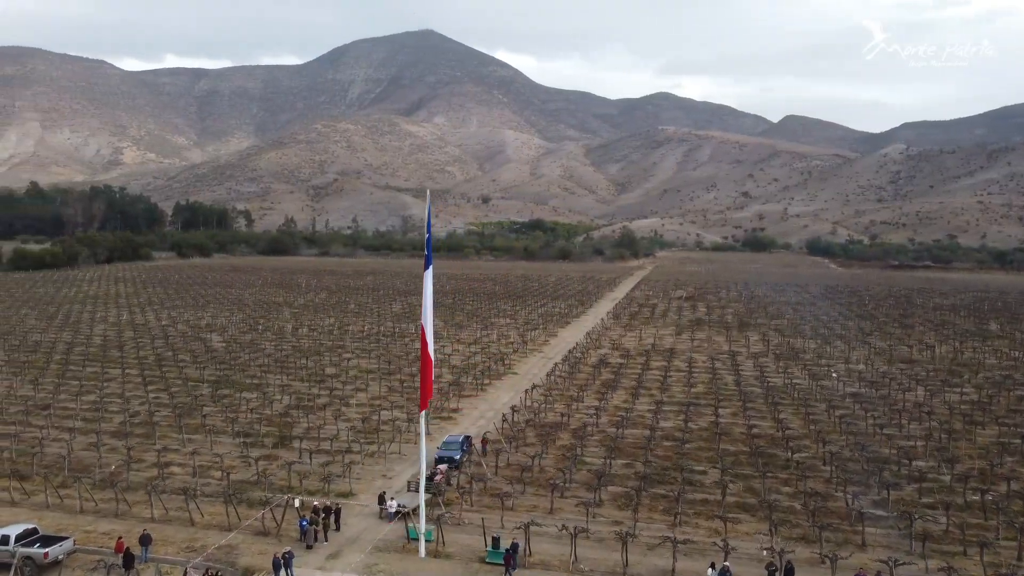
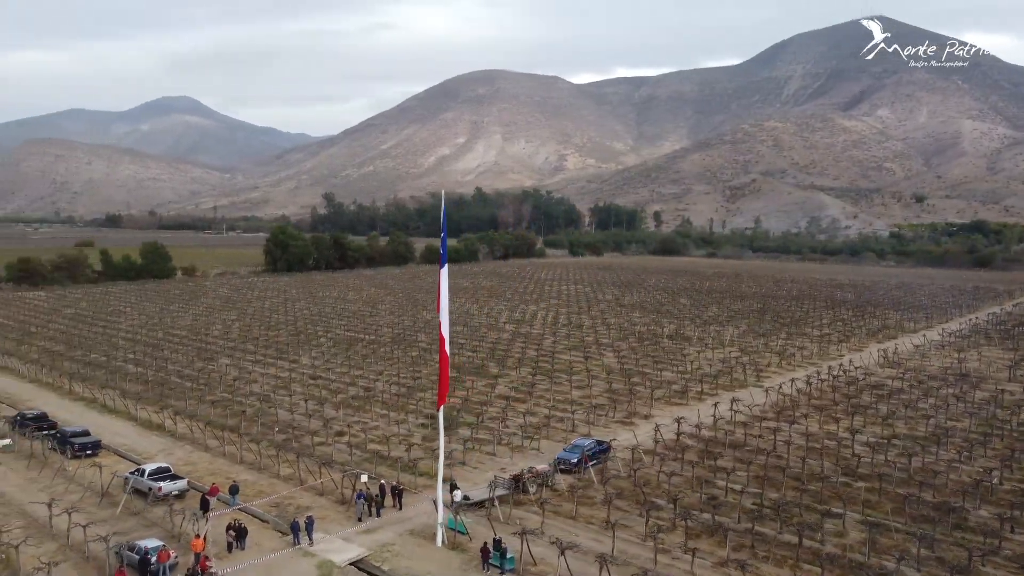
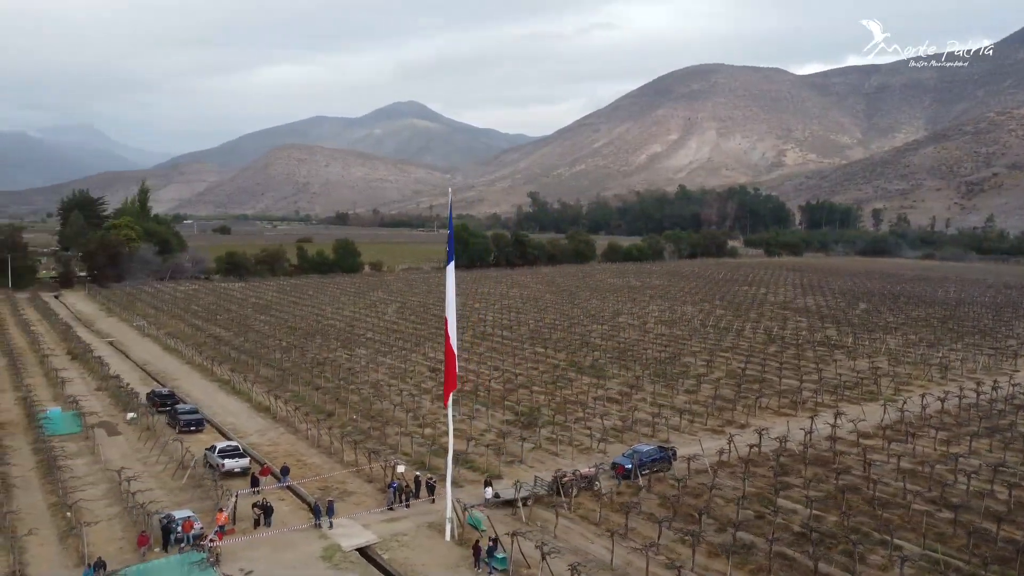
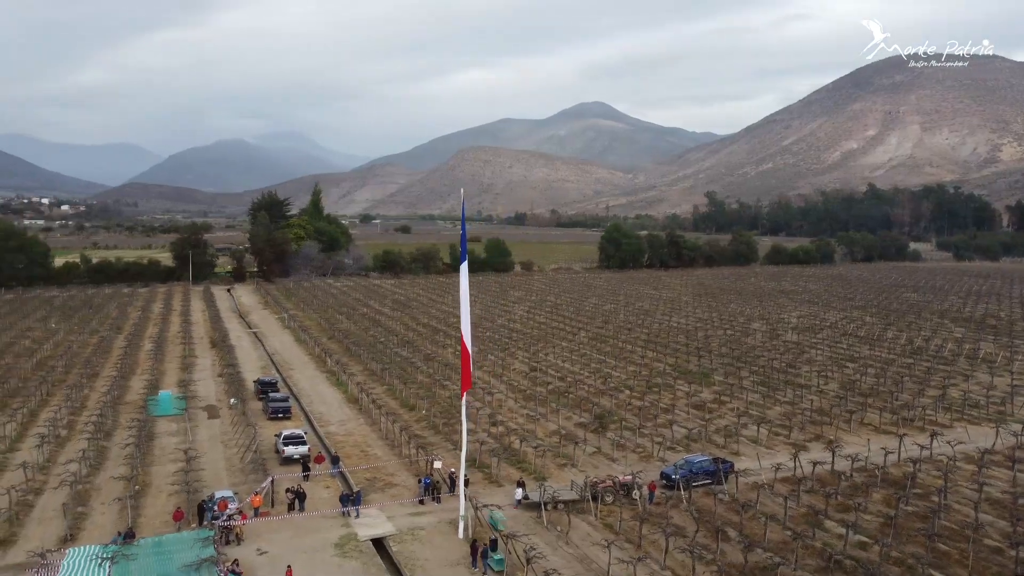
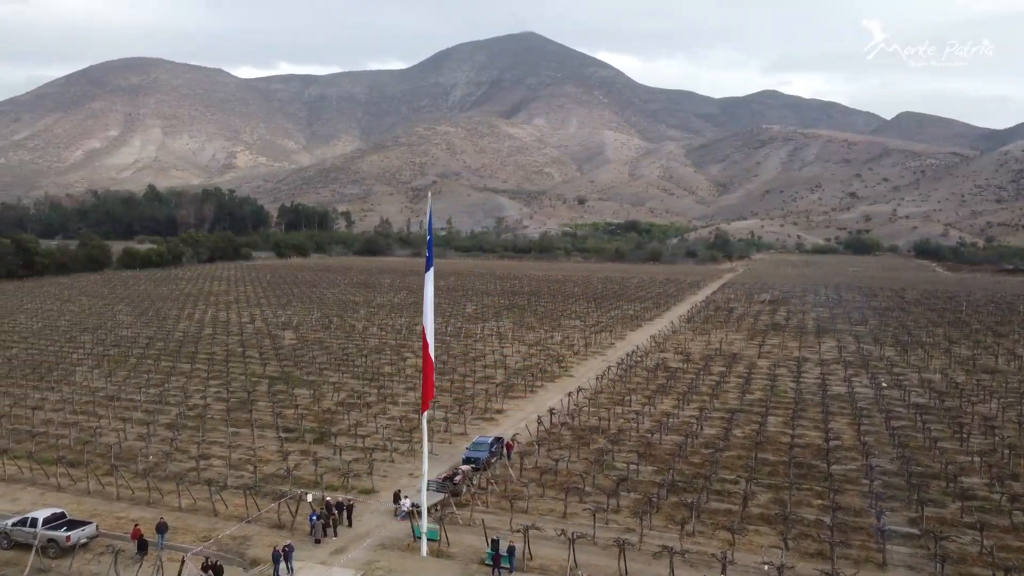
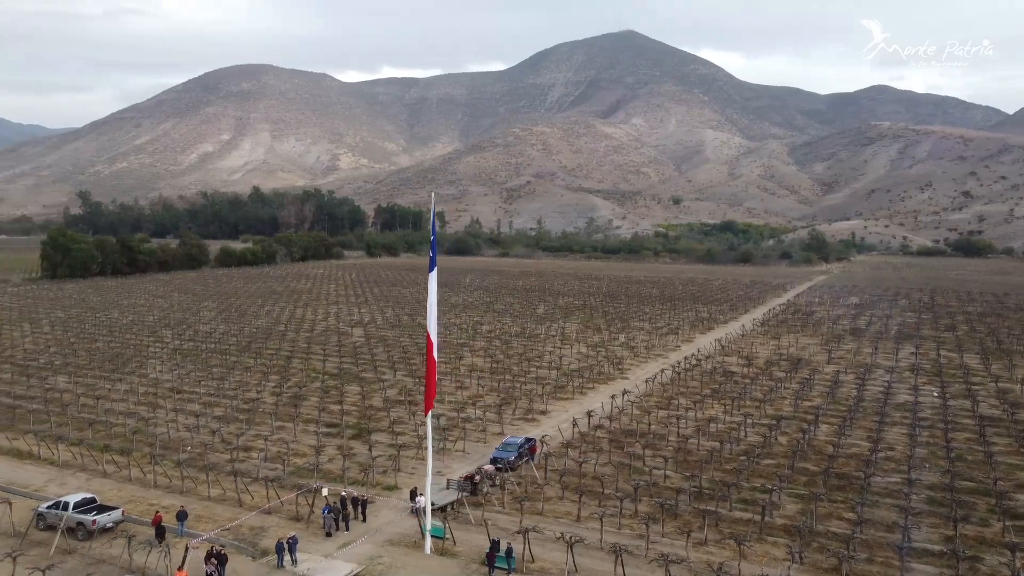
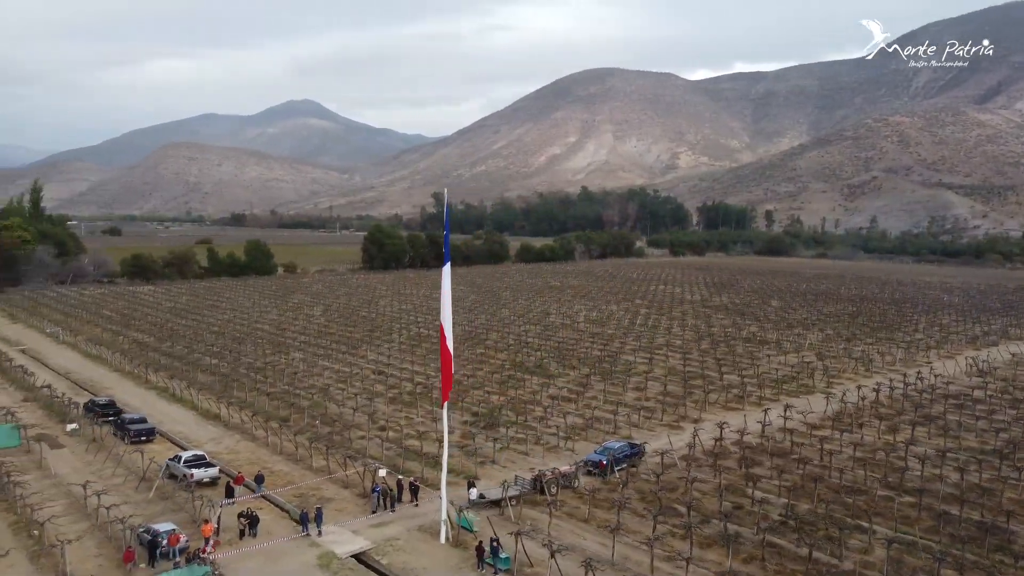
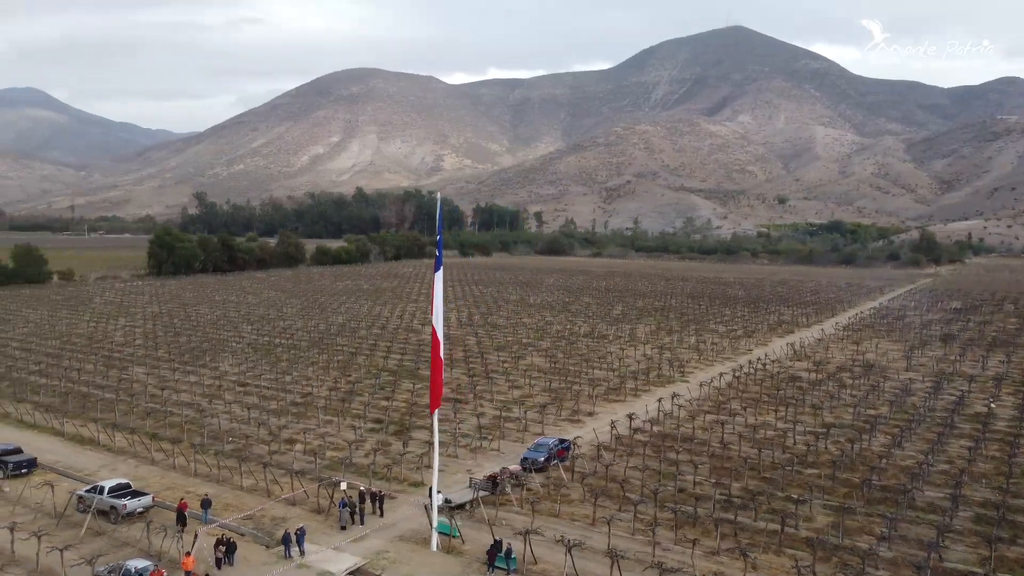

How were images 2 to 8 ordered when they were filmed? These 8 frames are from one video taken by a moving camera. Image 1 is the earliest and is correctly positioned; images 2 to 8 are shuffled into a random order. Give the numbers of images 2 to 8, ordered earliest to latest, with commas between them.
5, 6, 8, 2, 7, 3, 4
